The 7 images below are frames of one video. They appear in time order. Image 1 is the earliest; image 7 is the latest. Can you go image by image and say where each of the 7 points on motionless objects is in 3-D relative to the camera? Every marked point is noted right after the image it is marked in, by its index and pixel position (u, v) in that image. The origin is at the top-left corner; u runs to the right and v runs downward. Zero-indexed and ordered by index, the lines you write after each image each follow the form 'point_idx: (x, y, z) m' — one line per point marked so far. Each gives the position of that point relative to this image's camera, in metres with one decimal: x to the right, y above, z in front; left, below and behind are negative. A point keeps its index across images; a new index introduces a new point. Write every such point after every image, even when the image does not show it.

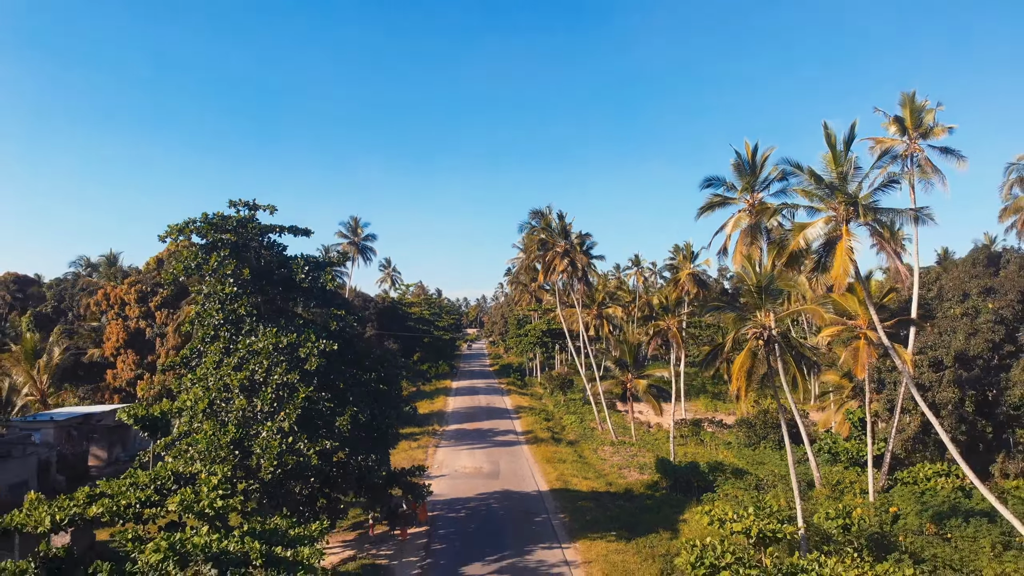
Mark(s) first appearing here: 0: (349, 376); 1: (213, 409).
0: (-4.6, -2.4, +14.7) m
1: (-7.3, -2.9, +12.2) m
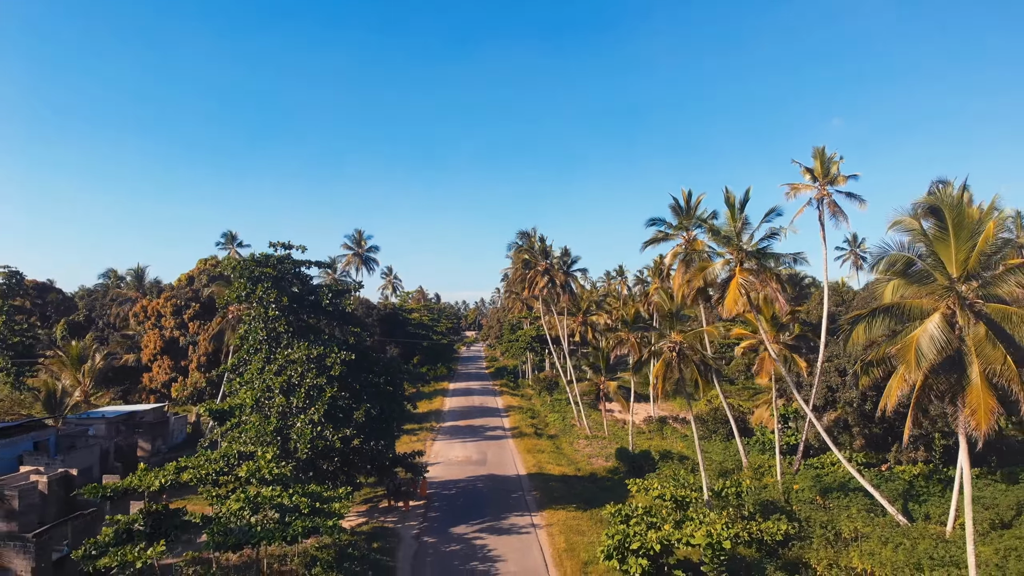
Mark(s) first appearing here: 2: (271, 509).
0: (-5.3, -3.2, +18.4) m
1: (-7.9, -3.6, +15.9) m
2: (-5.9, -5.4, +12.5) m
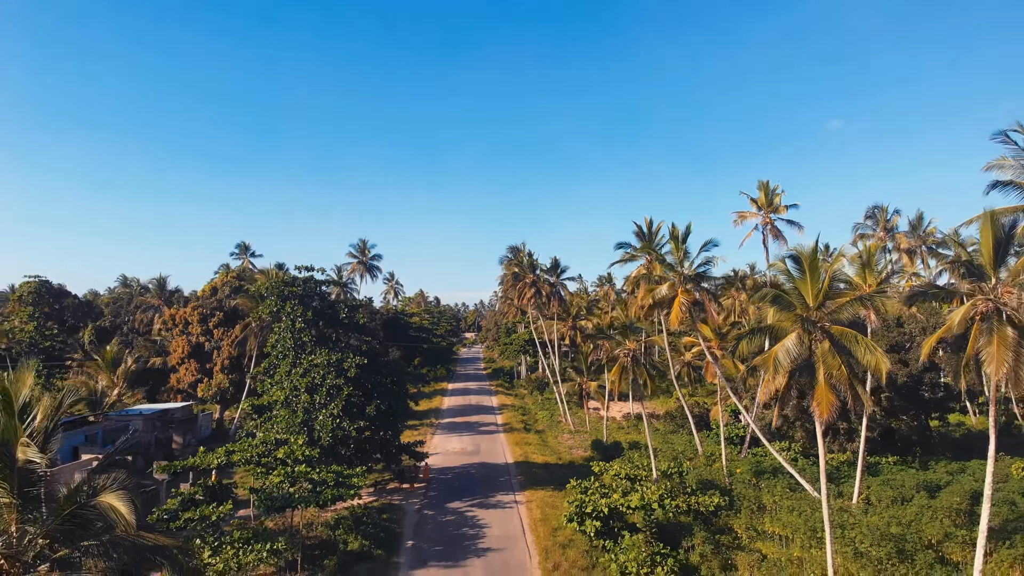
0: (-5.9, -3.9, +21.7) m
1: (-8.5, -4.3, +19.2) m
2: (-6.4, -6.0, +15.8) m
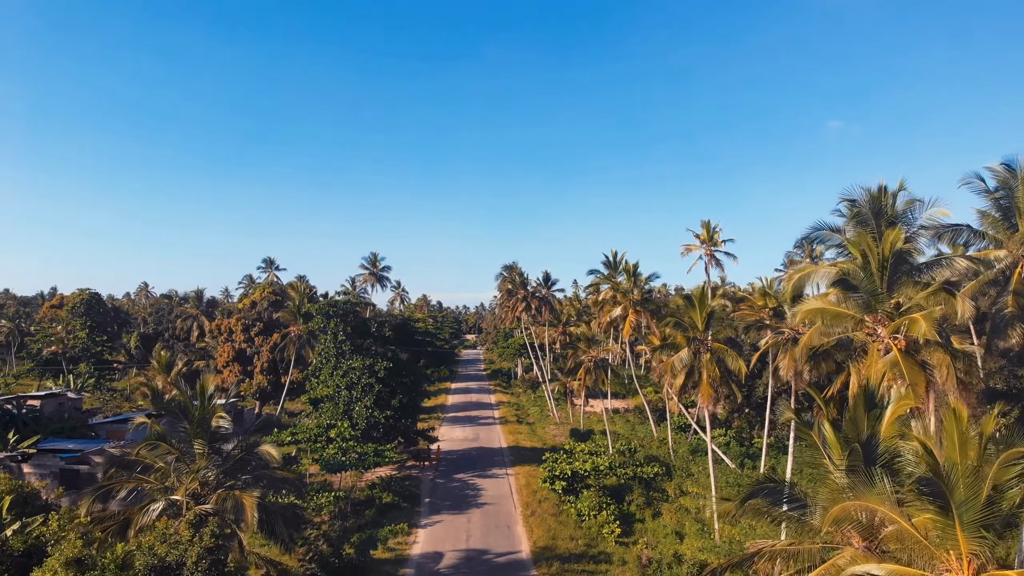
0: (-6.3, -4.9, +27.6) m
1: (-8.9, -5.4, +25.1) m
2: (-6.9, -7.1, +21.7) m
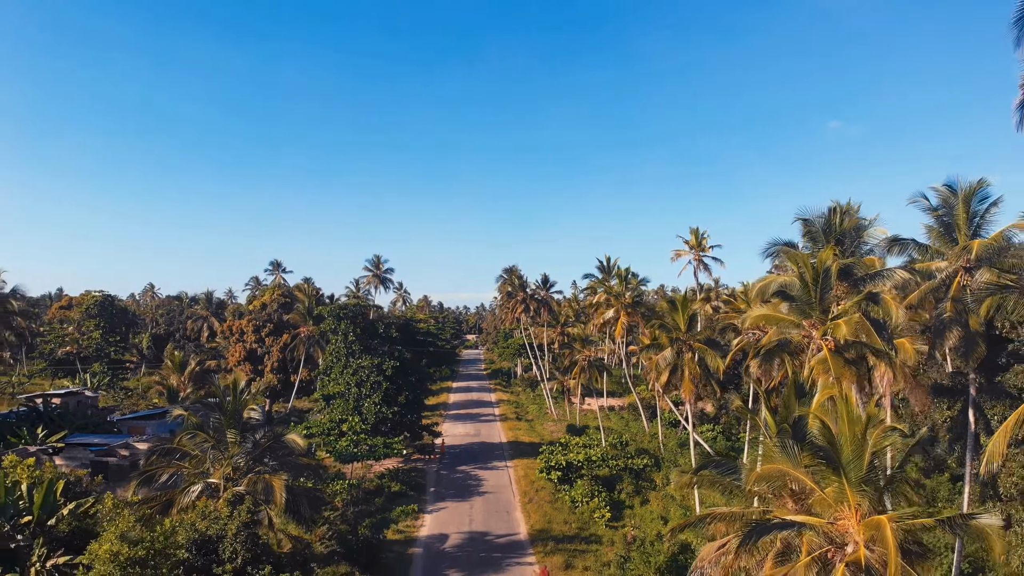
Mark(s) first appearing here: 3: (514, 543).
0: (-6.3, -5.1, +29.3) m
1: (-9.0, -5.6, +26.8) m
2: (-6.9, -7.3, +23.4) m
3: (+0.1, -9.4, +18.6) m
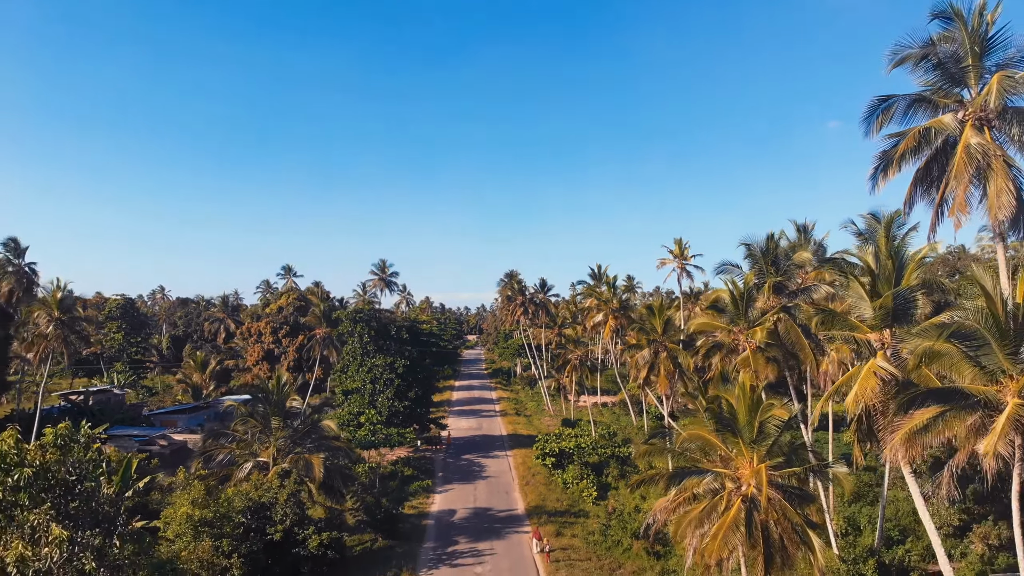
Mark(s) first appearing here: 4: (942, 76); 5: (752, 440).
0: (-6.4, -5.5, +32.3) m
1: (-9.0, -5.9, +29.8) m
2: (-6.9, -7.7, +26.4) m
3: (+0.1, -9.8, +21.7) m
4: (+8.4, +4.2, +9.9) m
5: (+4.9, -3.1, +10.3) m
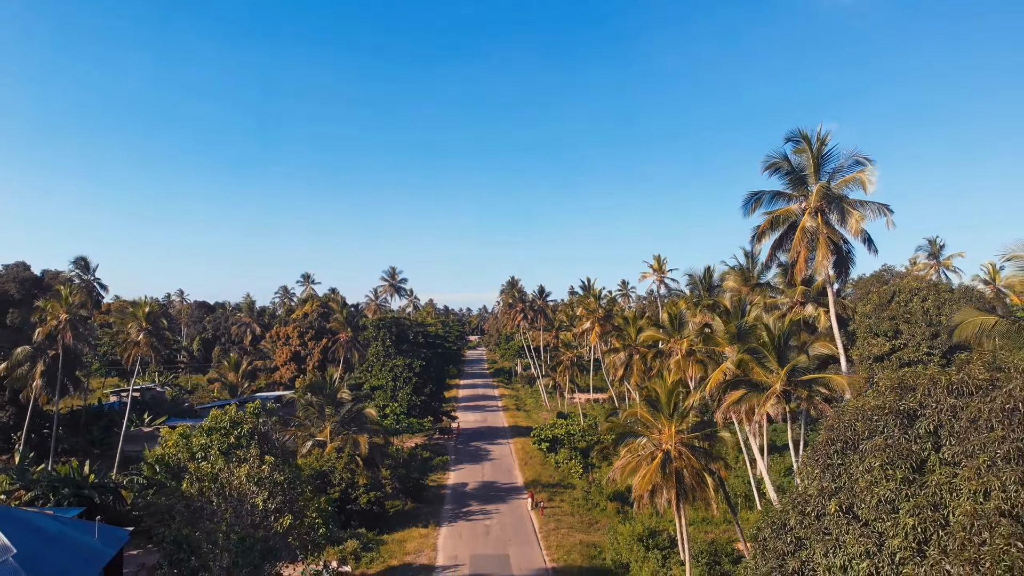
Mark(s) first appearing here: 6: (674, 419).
0: (-6.3, -6.3, +37.6) m
1: (-9.0, -6.8, +35.1) m
2: (-6.9, -8.5, +31.7) m
3: (+0.1, -10.6, +26.9) m
4: (+8.5, +3.3, +15.1) m
5: (+5.0, -3.9, +15.5) m
6: (+5.1, -4.1, +15.4) m
